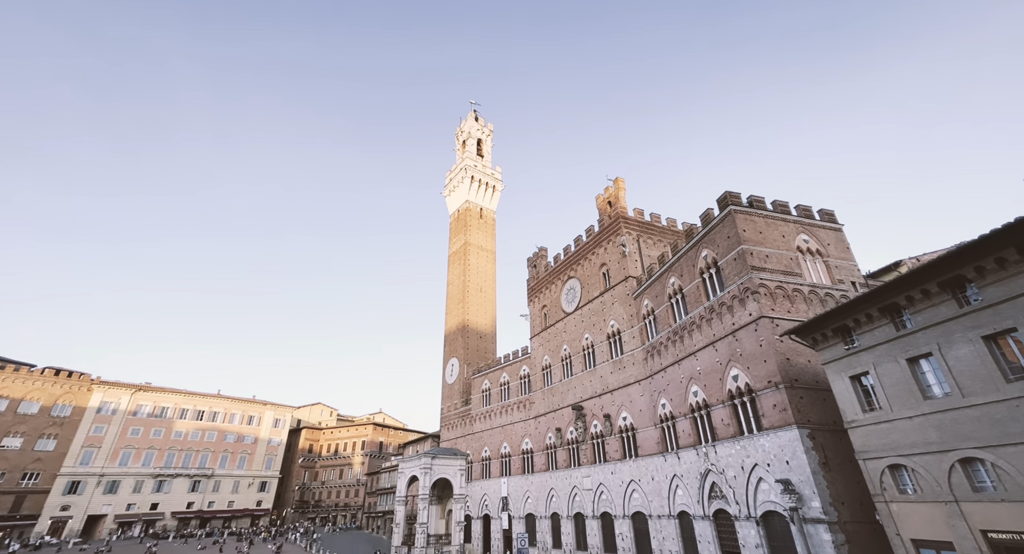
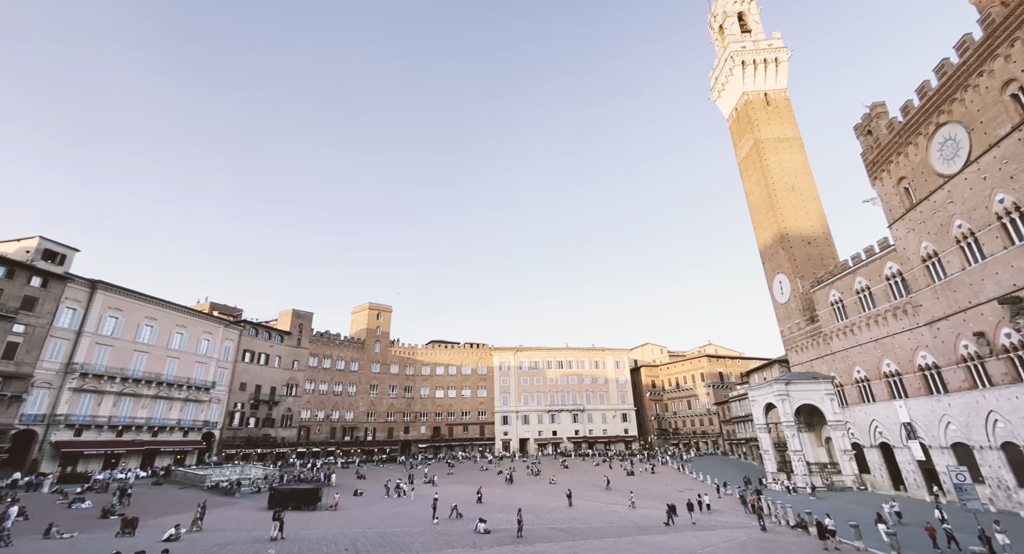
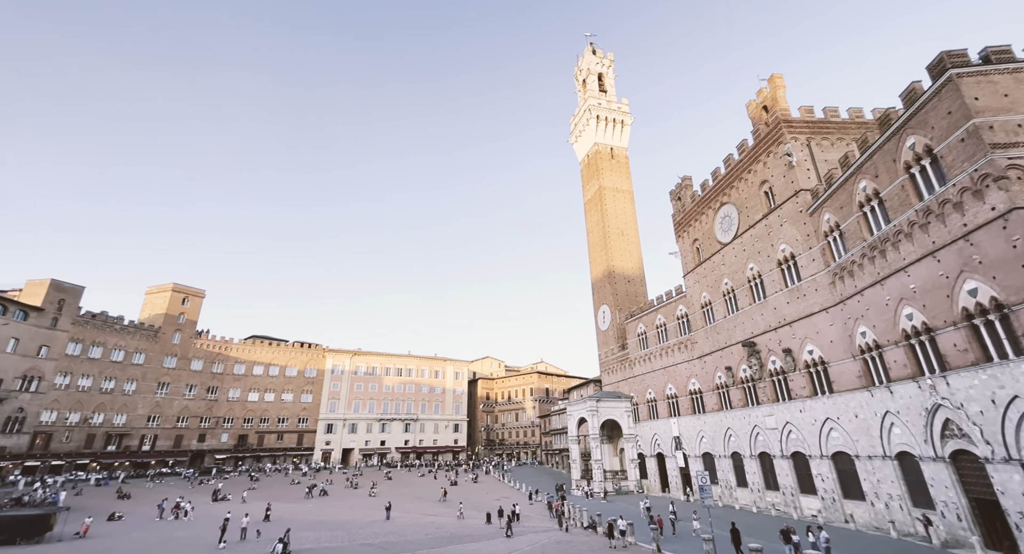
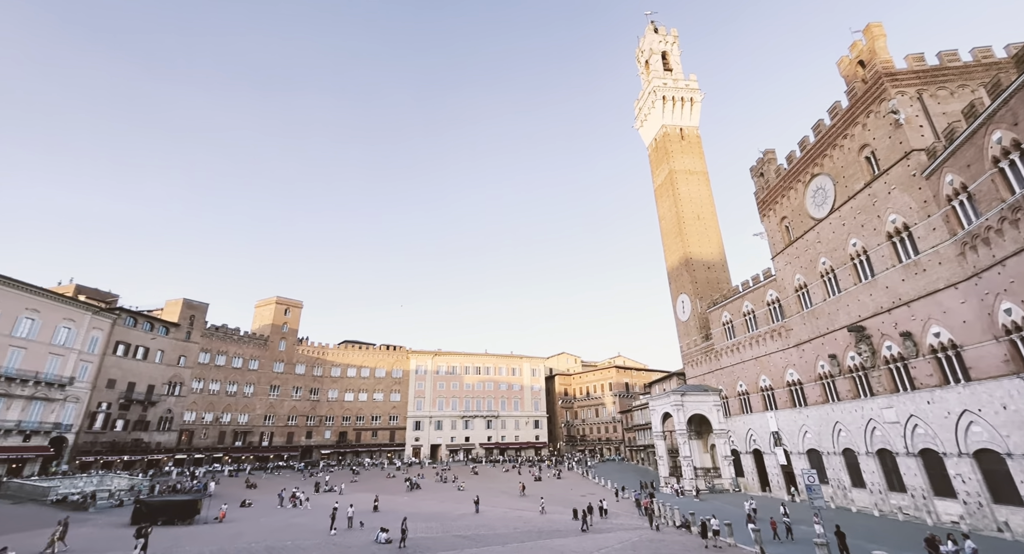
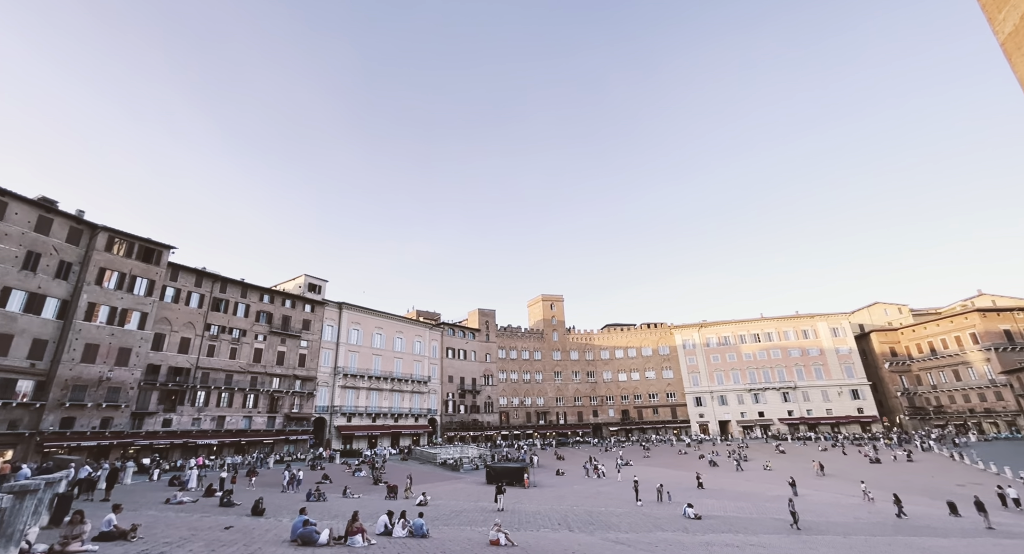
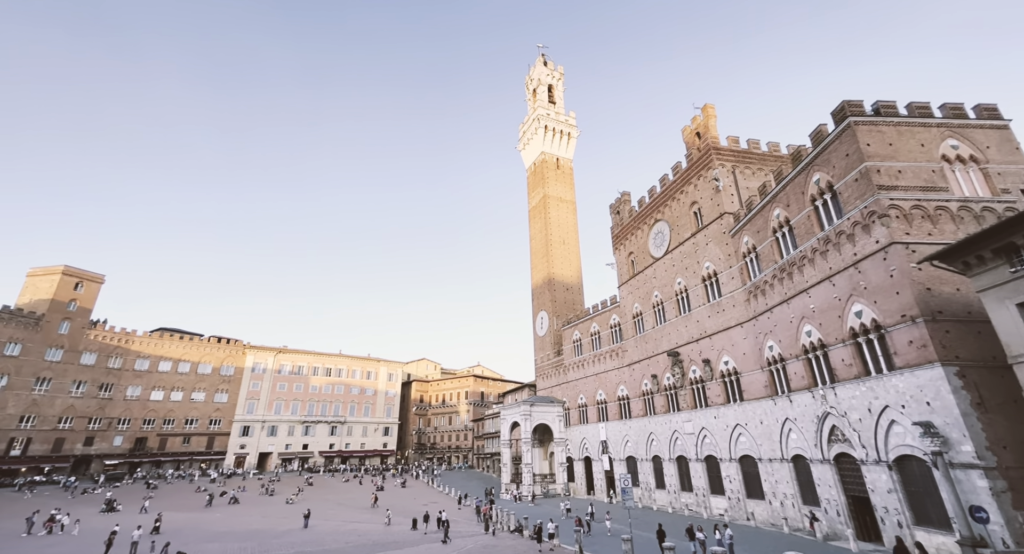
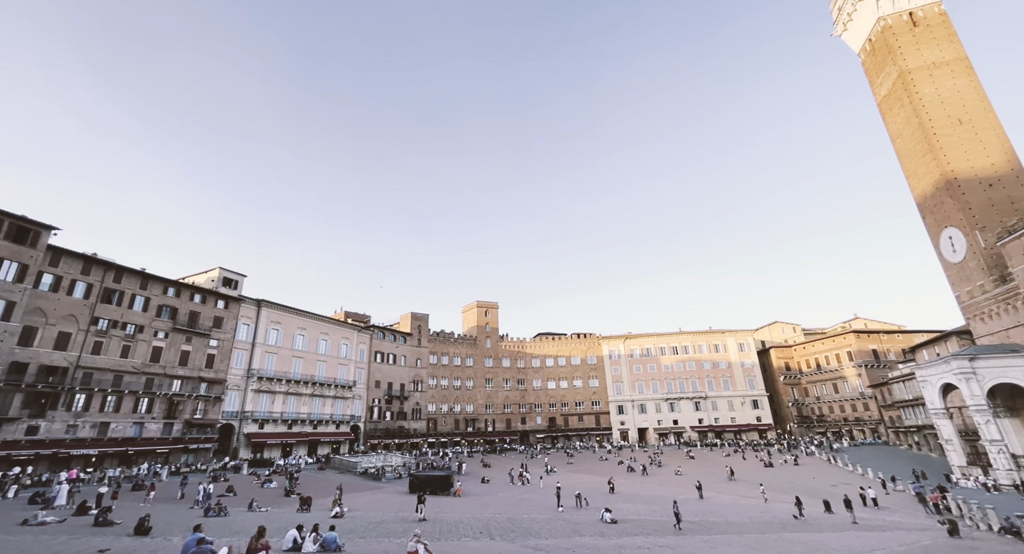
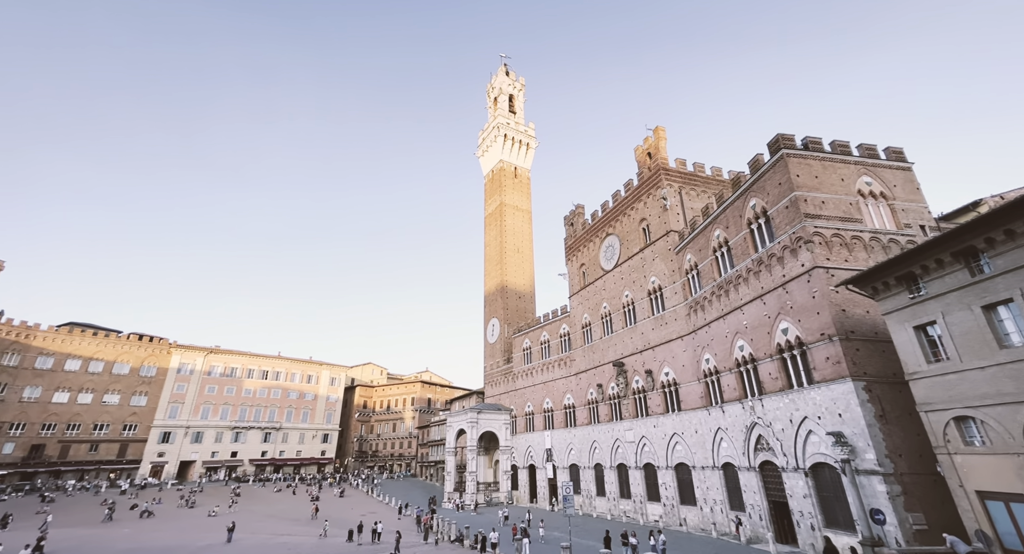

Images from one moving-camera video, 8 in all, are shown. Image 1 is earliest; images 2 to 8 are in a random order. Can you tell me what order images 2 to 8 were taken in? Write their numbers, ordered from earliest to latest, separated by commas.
8, 6, 3, 4, 2, 7, 5
